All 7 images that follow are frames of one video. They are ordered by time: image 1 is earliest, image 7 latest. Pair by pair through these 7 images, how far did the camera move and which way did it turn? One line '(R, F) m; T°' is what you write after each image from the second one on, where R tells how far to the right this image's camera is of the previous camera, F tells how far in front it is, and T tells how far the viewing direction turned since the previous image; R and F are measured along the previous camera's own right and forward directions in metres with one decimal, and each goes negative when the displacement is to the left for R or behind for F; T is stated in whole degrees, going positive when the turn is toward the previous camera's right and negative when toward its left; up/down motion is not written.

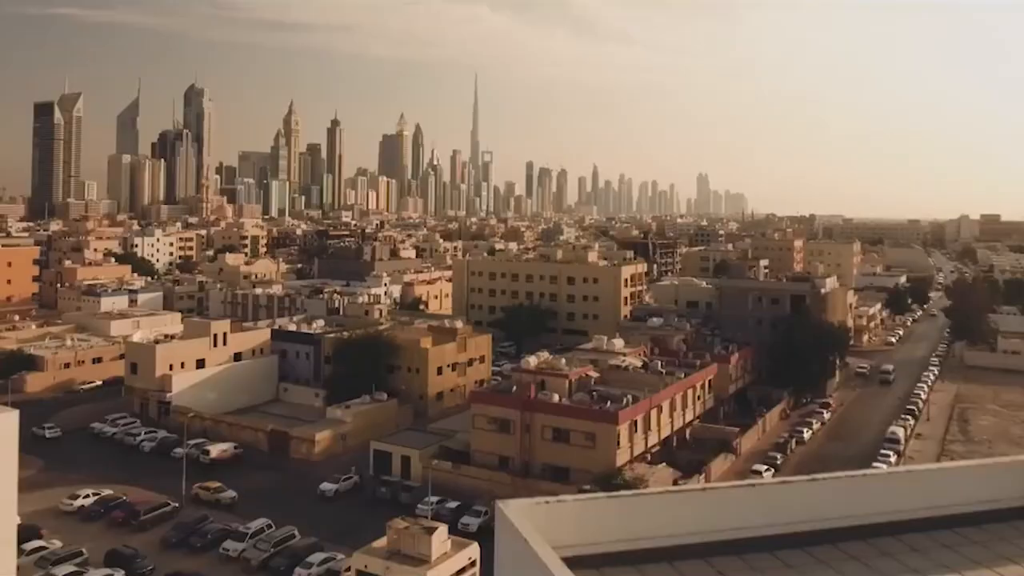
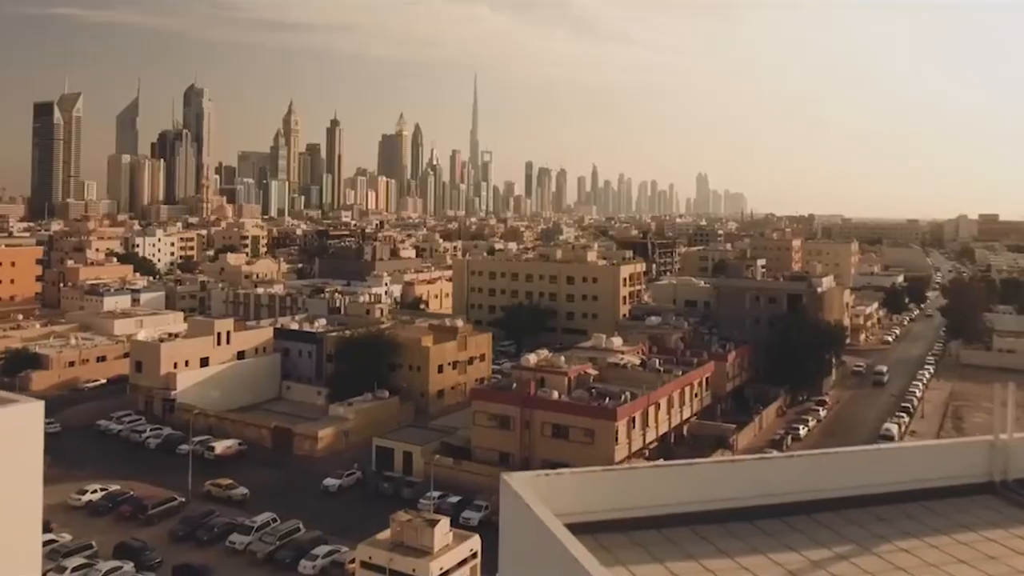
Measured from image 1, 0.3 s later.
(0.0, -0.2) m; 0°
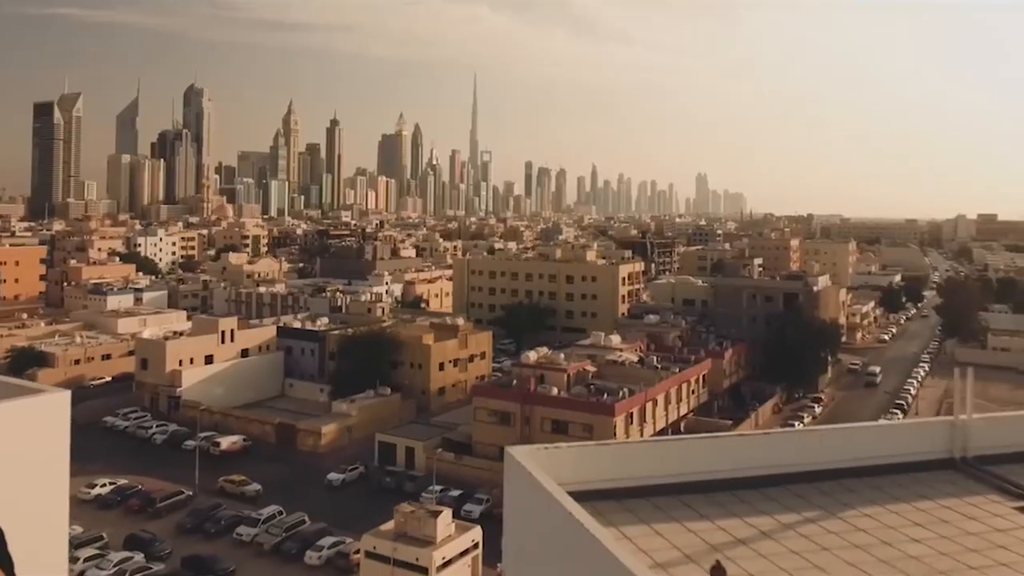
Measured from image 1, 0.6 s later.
(0.0, -0.2) m; 0°
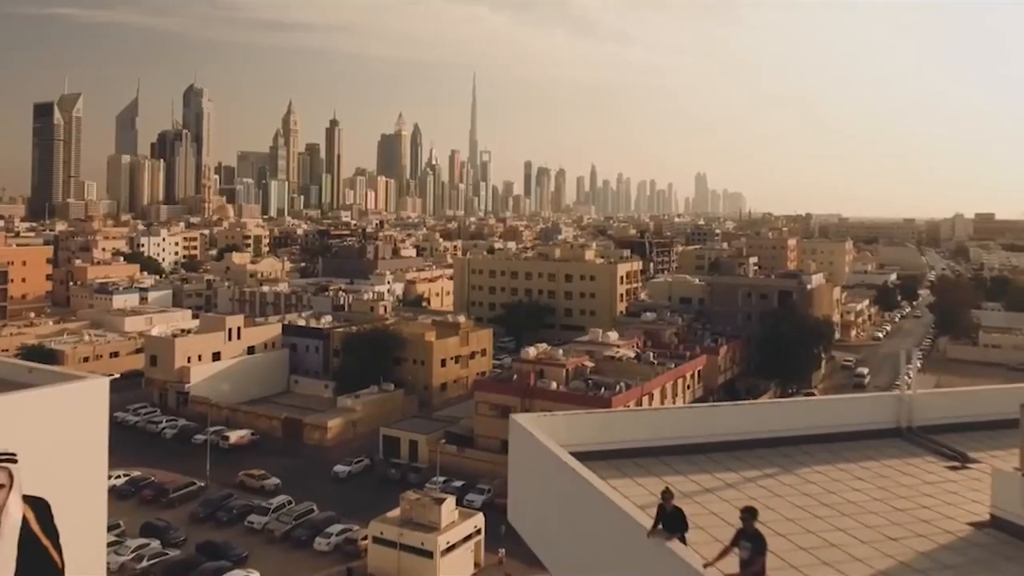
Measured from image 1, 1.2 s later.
(0.0, -0.4) m; 0°
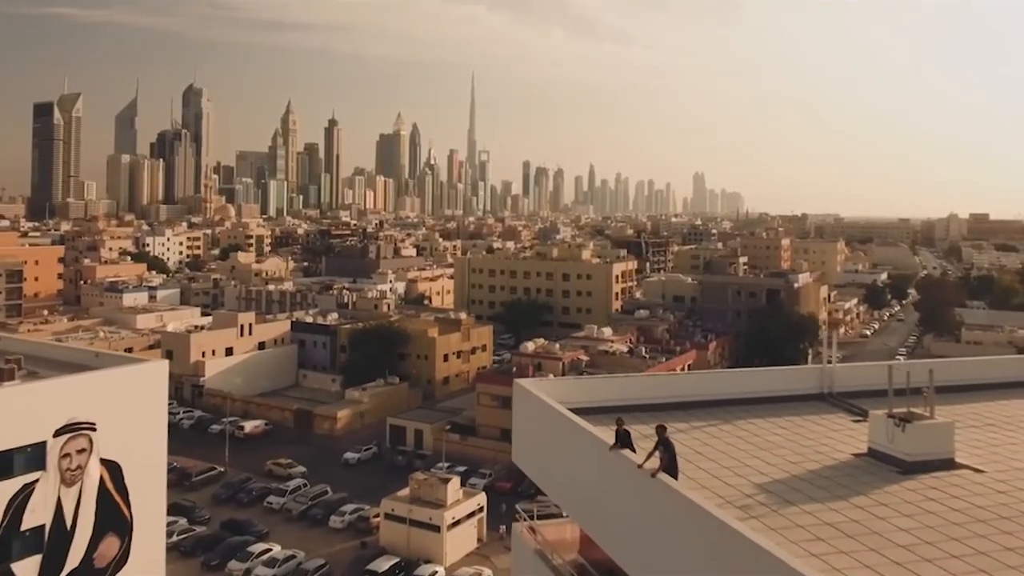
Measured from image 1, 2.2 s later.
(0.0, -0.7) m; 0°
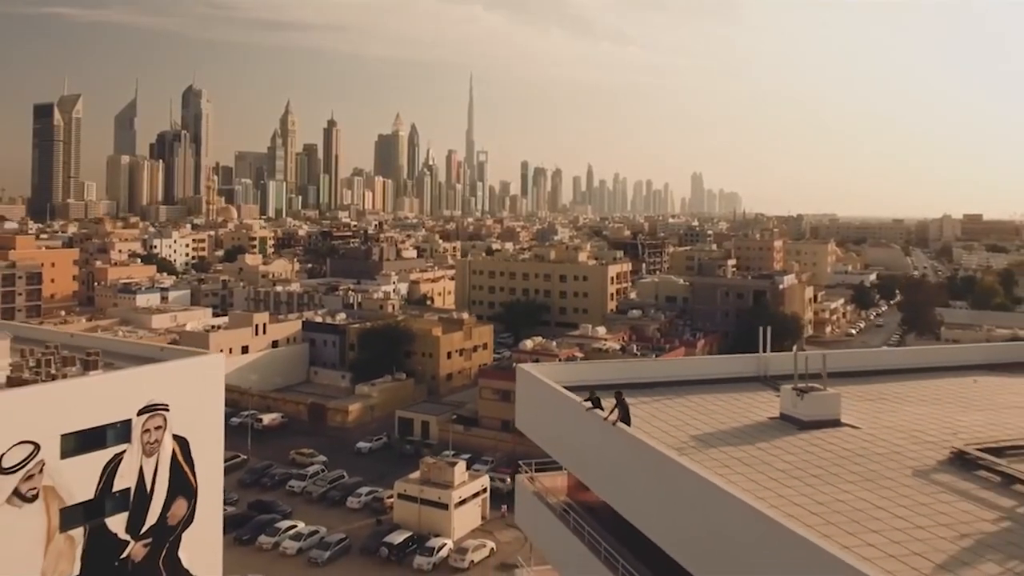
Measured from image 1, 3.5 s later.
(0.0, -1.0) m; 0°
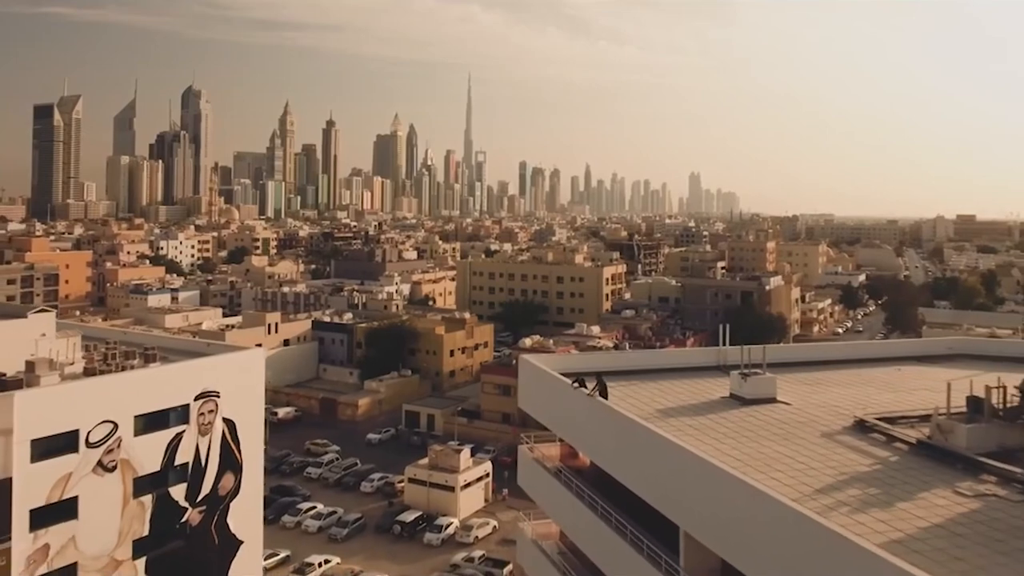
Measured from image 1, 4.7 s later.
(0.0, -0.9) m; 0°
